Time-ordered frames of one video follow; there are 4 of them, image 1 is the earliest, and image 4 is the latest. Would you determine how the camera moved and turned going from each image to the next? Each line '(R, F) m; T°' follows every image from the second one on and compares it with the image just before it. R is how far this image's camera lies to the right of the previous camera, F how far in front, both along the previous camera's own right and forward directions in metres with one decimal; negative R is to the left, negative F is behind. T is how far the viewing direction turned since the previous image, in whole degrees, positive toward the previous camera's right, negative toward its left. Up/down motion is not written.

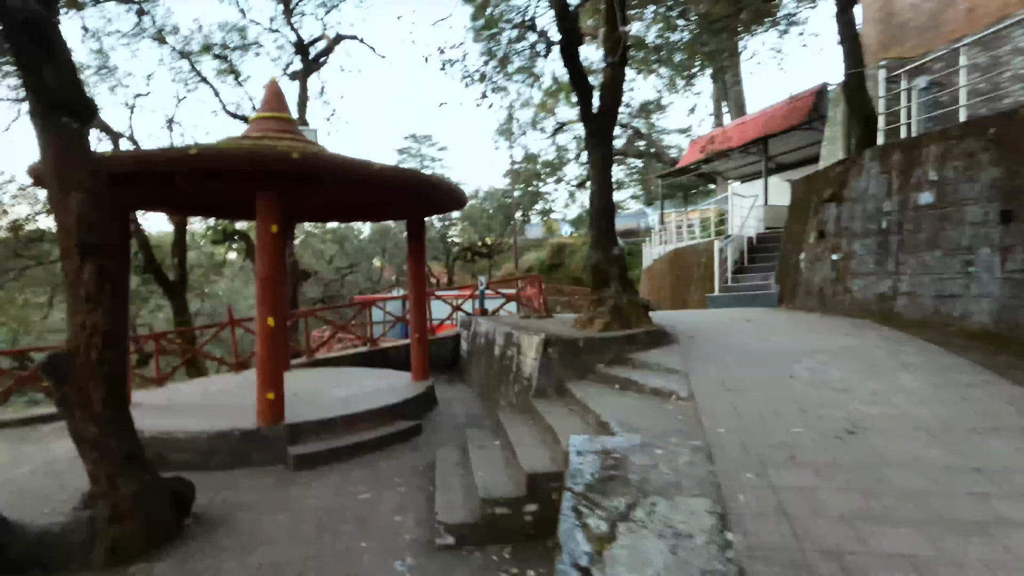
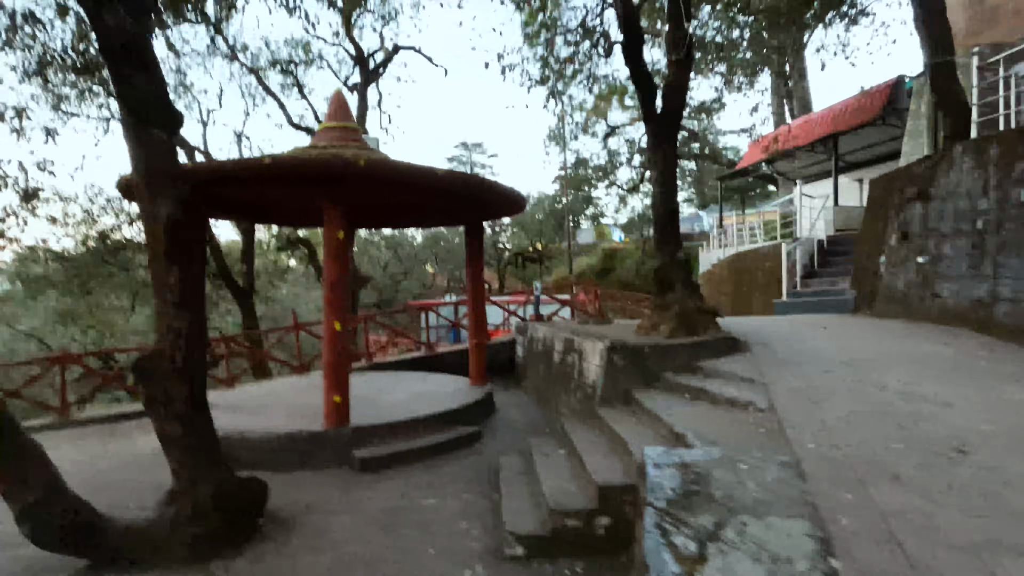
(-0.2, +0.1) m; -5°
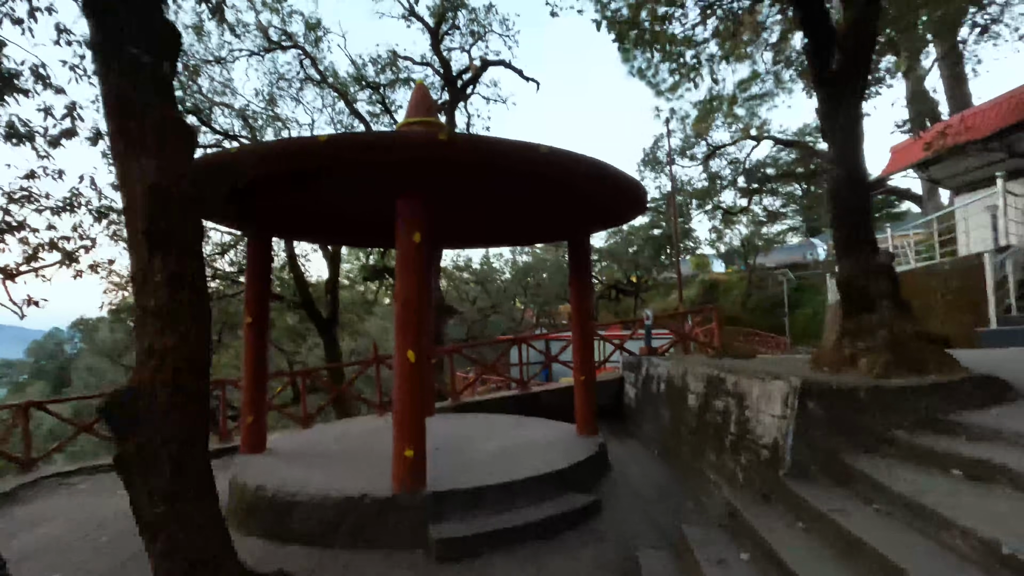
(-0.4, +1.5) m; -9°
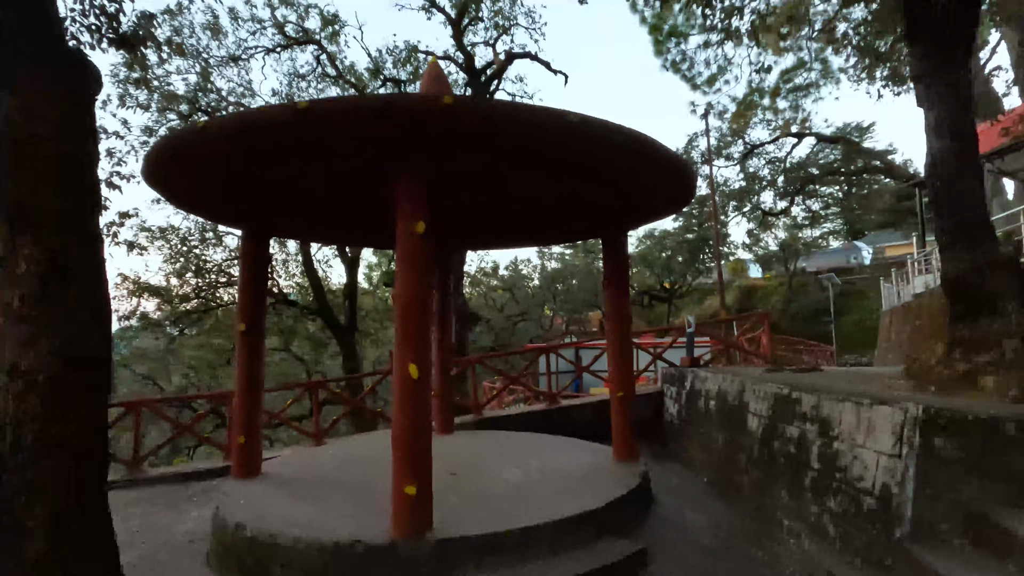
(0.0, +0.8) m; -3°
